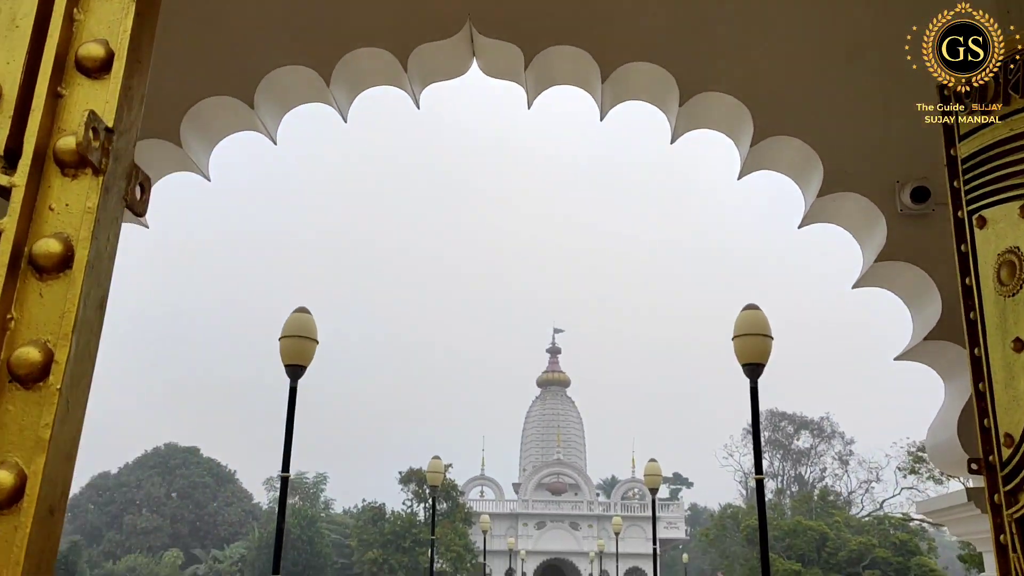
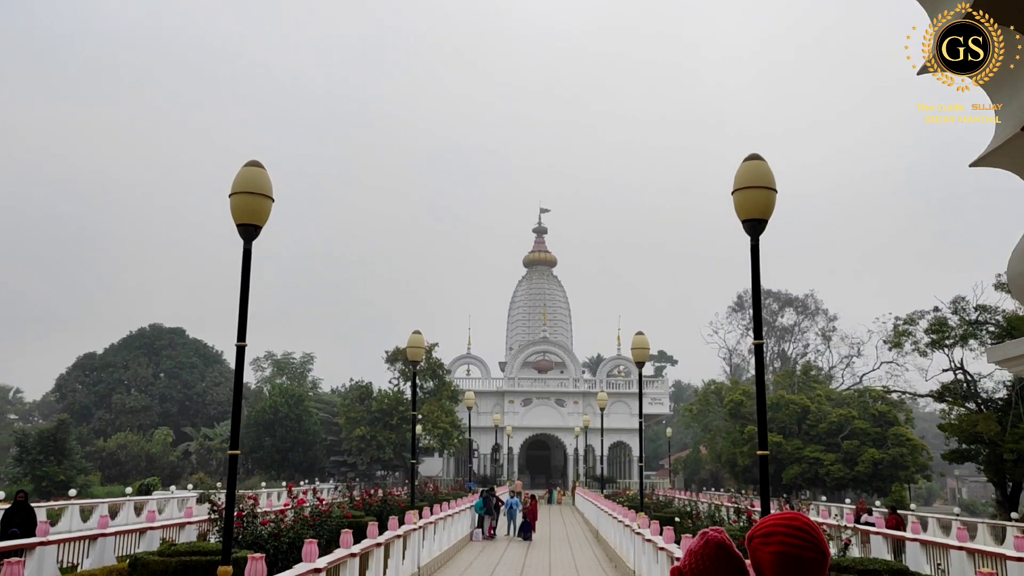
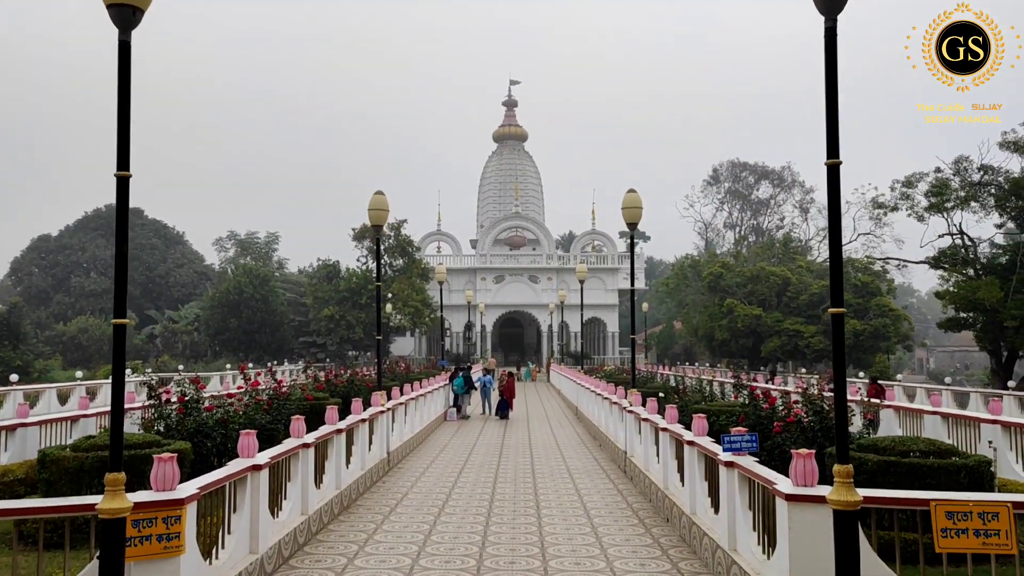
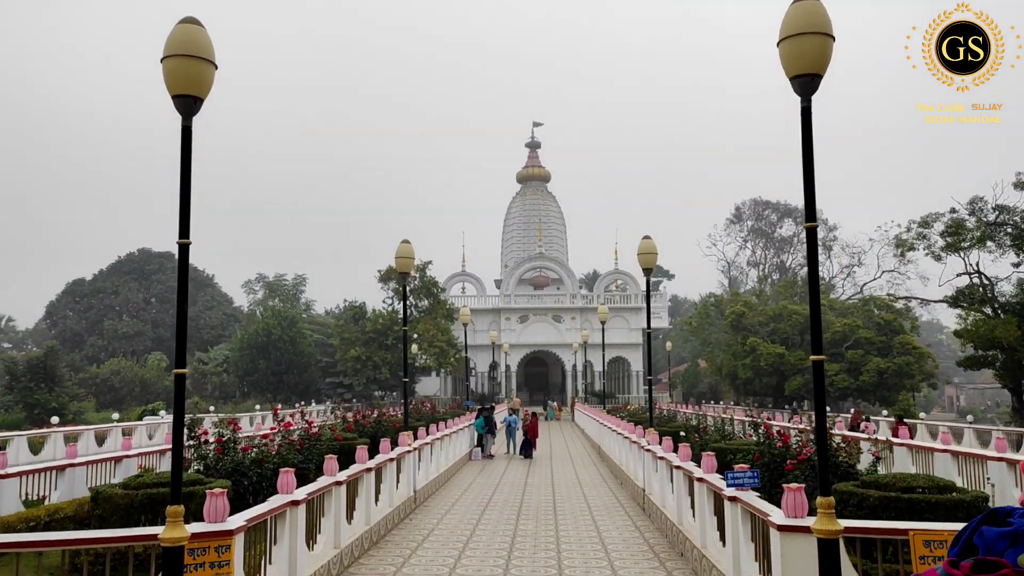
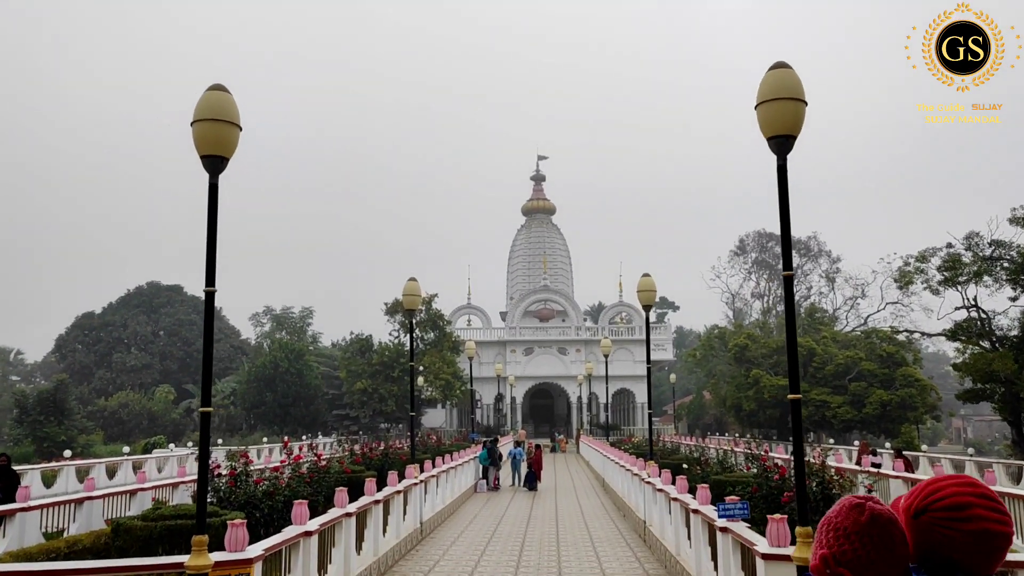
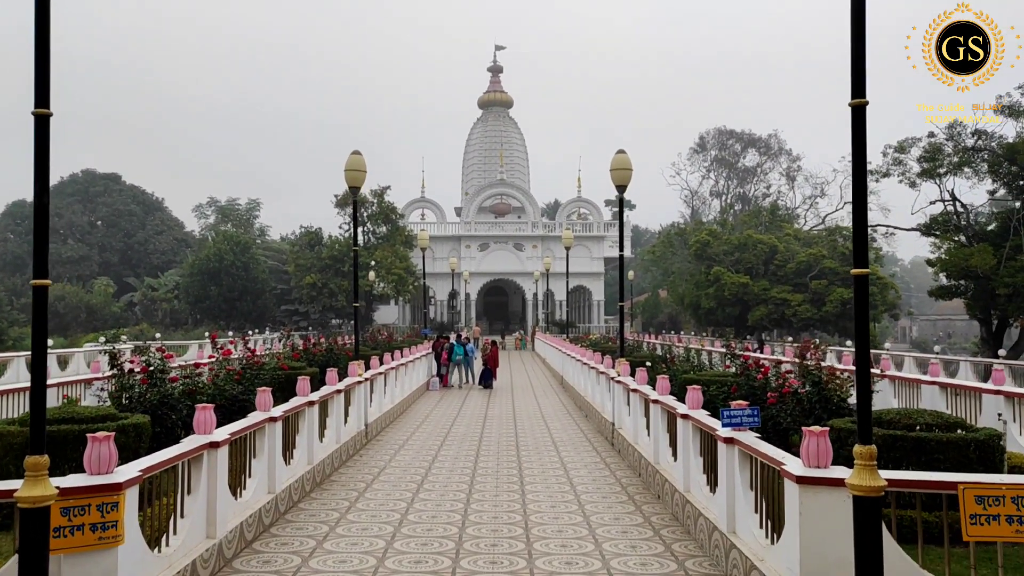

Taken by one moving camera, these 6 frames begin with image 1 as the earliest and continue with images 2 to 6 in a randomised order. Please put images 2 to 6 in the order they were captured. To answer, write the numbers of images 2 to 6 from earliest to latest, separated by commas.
2, 5, 4, 3, 6
